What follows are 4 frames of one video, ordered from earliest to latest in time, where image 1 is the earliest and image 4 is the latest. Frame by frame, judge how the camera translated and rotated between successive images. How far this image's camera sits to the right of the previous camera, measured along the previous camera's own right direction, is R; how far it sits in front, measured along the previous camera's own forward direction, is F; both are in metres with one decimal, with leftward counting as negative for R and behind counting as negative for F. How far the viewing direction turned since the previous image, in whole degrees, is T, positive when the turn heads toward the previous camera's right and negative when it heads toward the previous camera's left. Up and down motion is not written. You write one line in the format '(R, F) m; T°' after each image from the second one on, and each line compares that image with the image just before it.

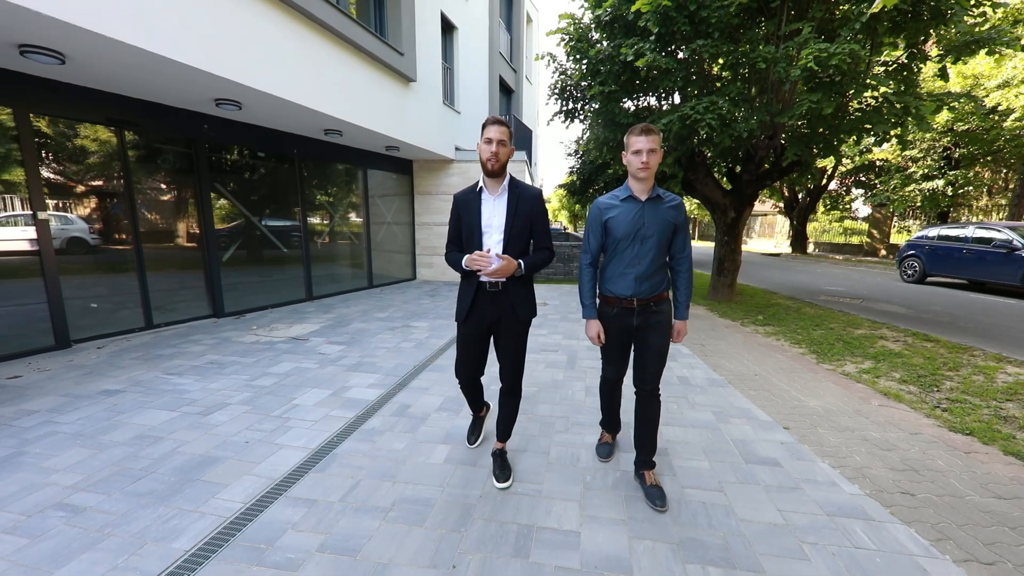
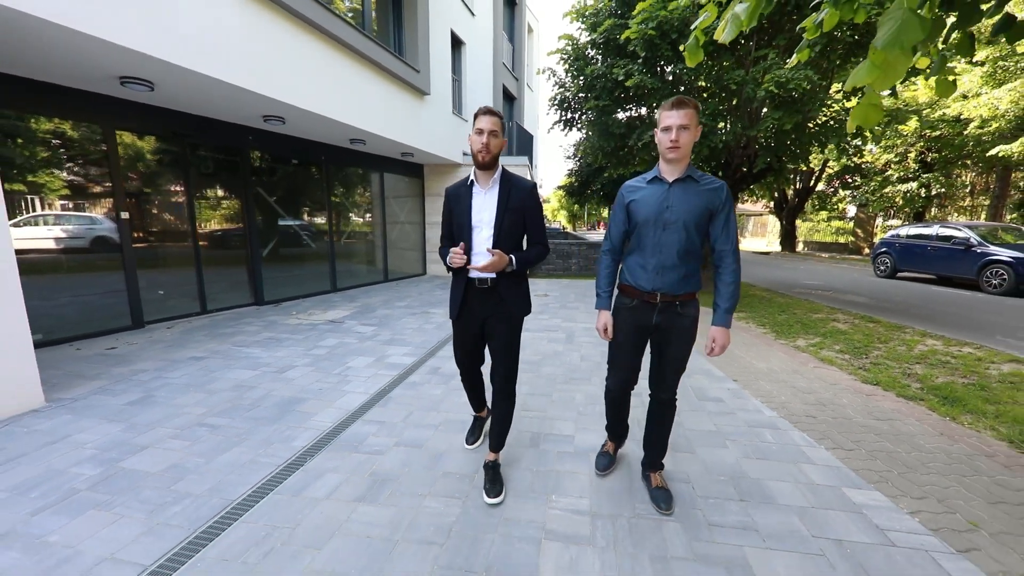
(-0.1, -0.8) m; 0°
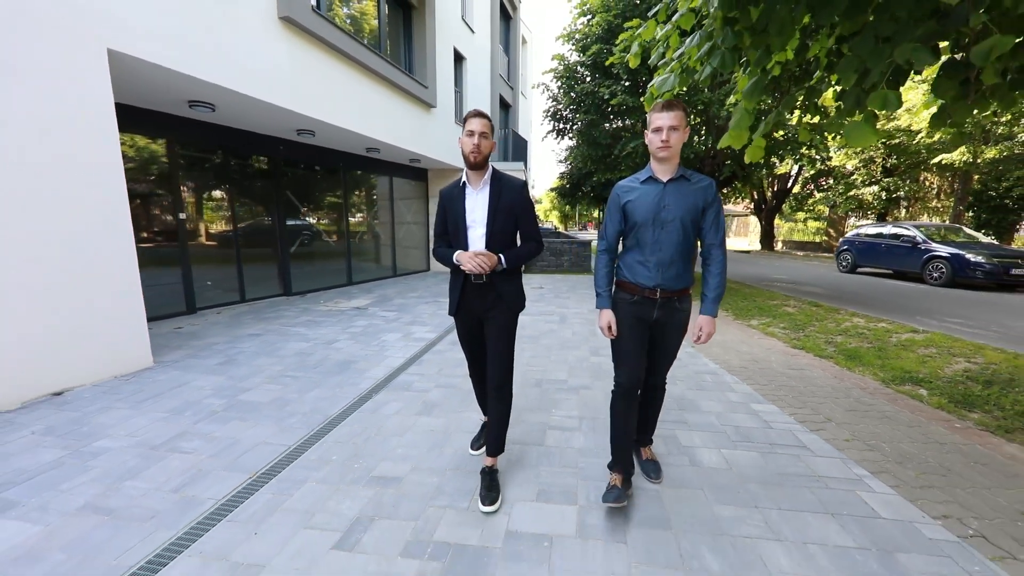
(-0.2, -1.0) m; +1°
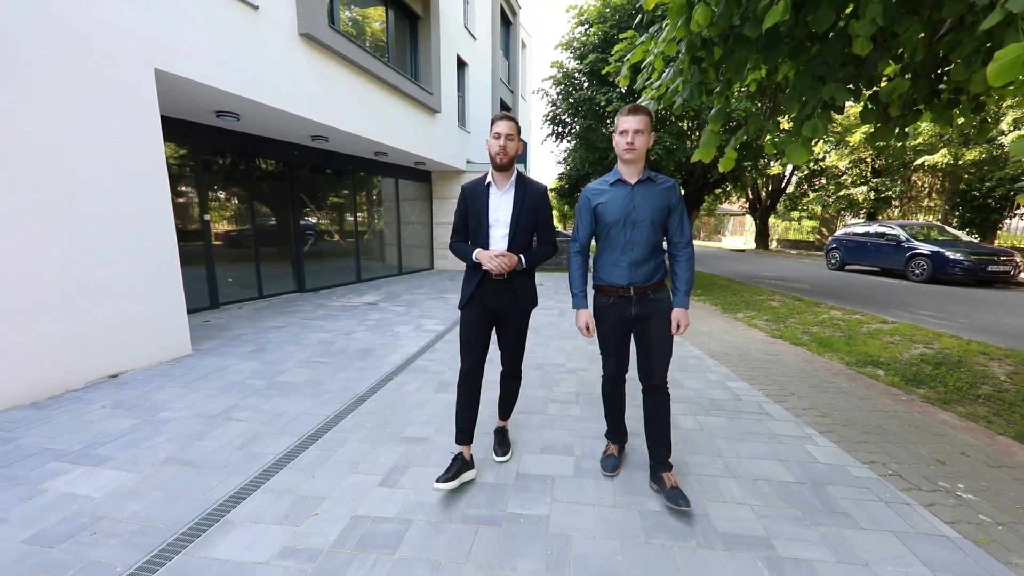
(-0.1, -0.5) m; 0°
